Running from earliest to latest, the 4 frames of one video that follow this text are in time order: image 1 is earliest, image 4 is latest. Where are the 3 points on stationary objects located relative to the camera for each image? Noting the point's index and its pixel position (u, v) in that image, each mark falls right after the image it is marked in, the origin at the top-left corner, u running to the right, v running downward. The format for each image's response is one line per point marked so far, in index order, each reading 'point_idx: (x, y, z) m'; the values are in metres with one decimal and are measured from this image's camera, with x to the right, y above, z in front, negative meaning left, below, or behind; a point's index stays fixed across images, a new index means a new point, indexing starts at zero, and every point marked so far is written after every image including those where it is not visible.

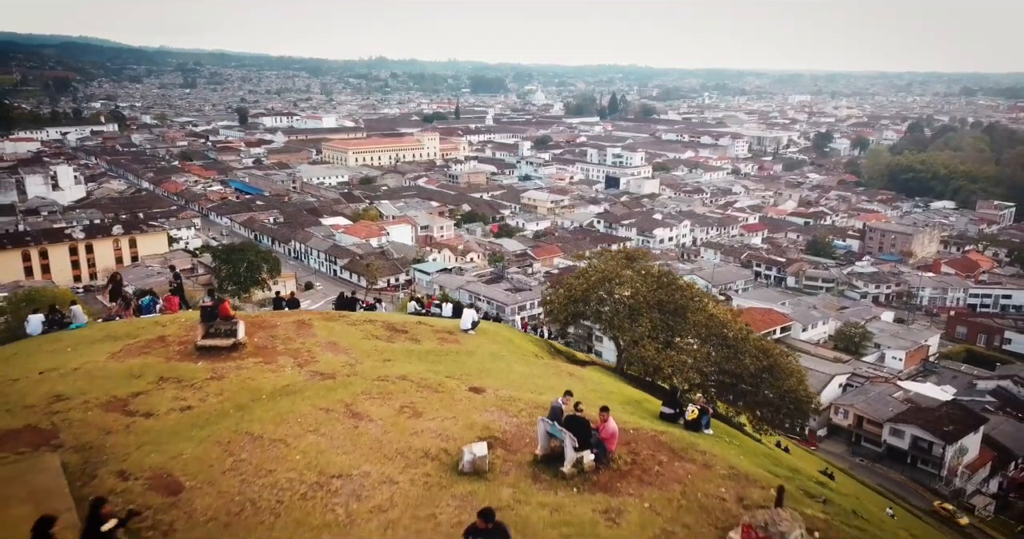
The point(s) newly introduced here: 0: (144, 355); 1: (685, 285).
0: (-5.7, -1.3, +9.7) m
1: (+4.1, -0.4, +14.8) m
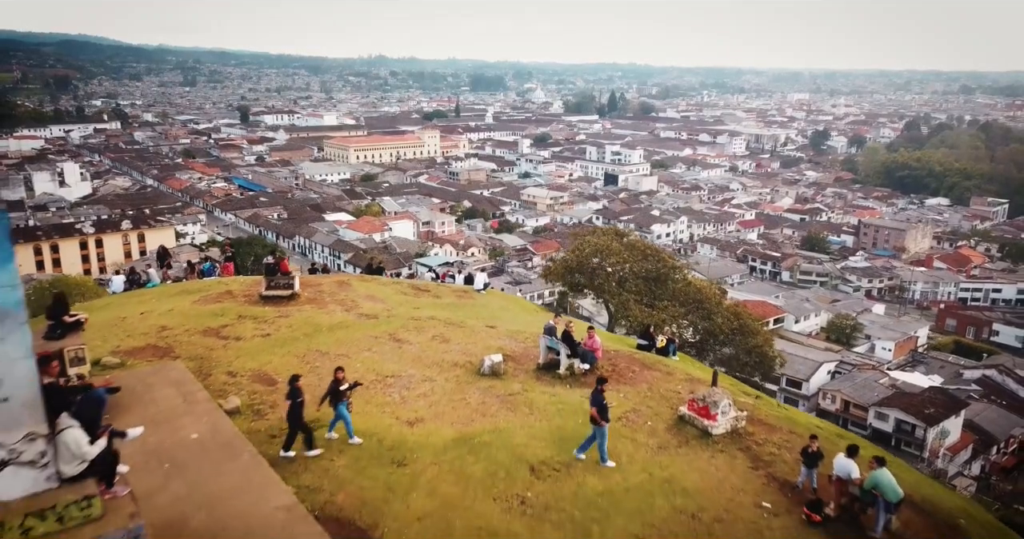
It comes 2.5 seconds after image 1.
0: (-5.5, -0.6, +11.8) m
1: (+4.2, +0.3, +17.0) m
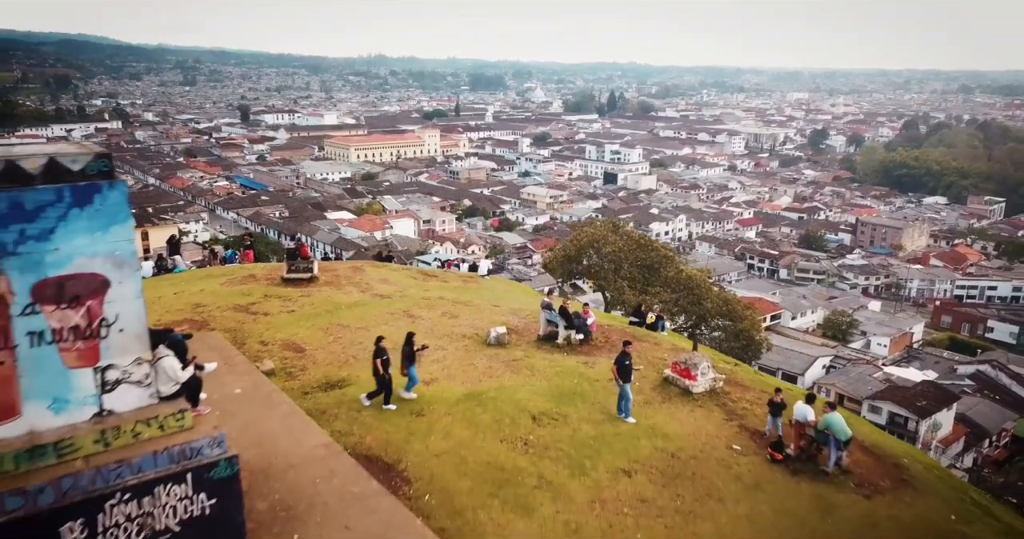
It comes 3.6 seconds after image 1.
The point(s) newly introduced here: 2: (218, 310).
0: (-5.5, -0.3, +12.8) m
1: (+4.3, +0.6, +18.0) m
2: (-5.2, -0.7, +11.0) m
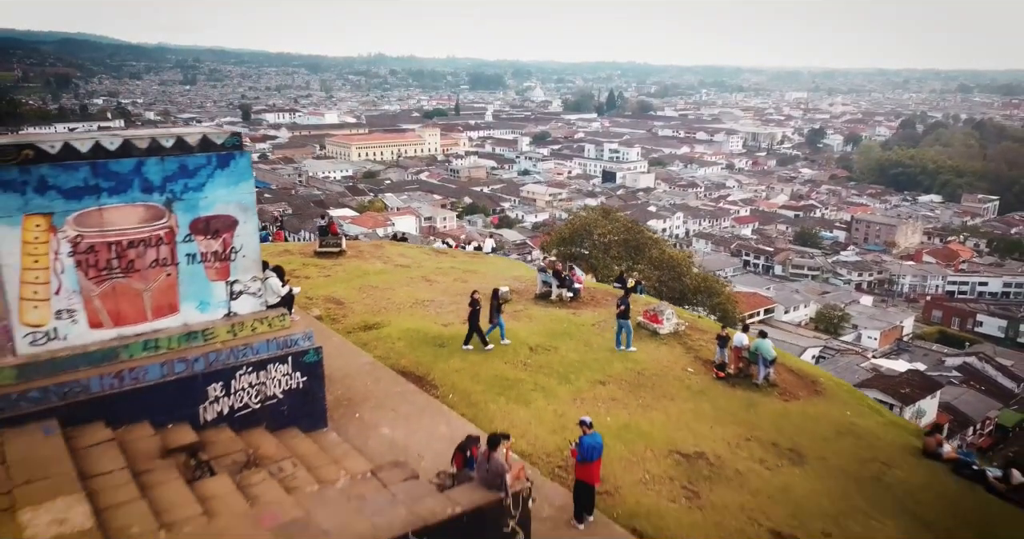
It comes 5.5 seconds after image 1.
0: (-5.5, +0.3, +14.9) m
1: (+4.3, +1.3, +20.1) m
2: (-5.1, -0.1, +13.0) m
